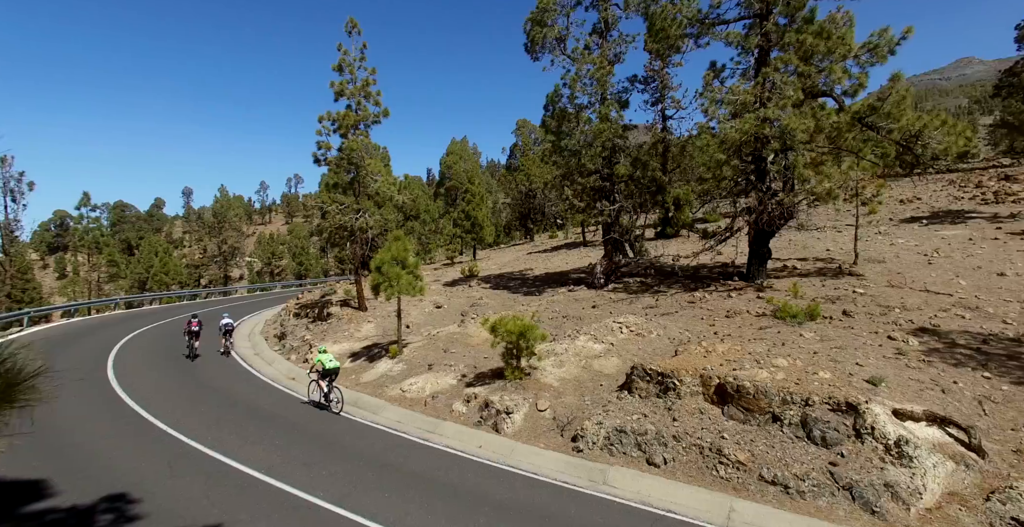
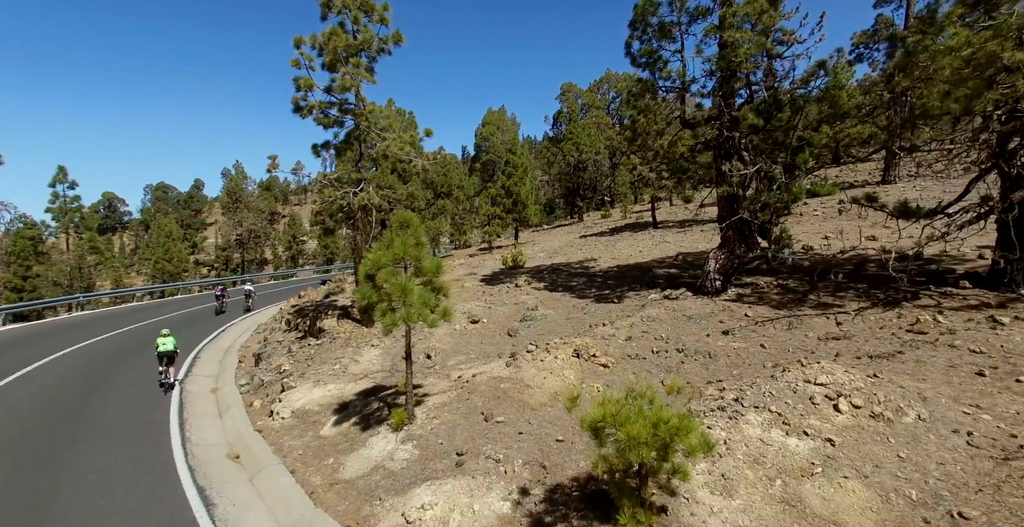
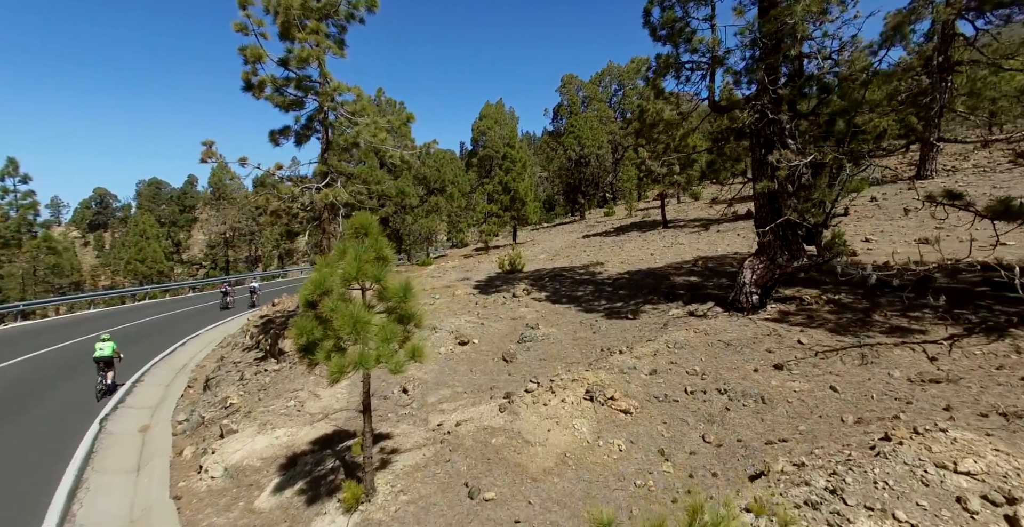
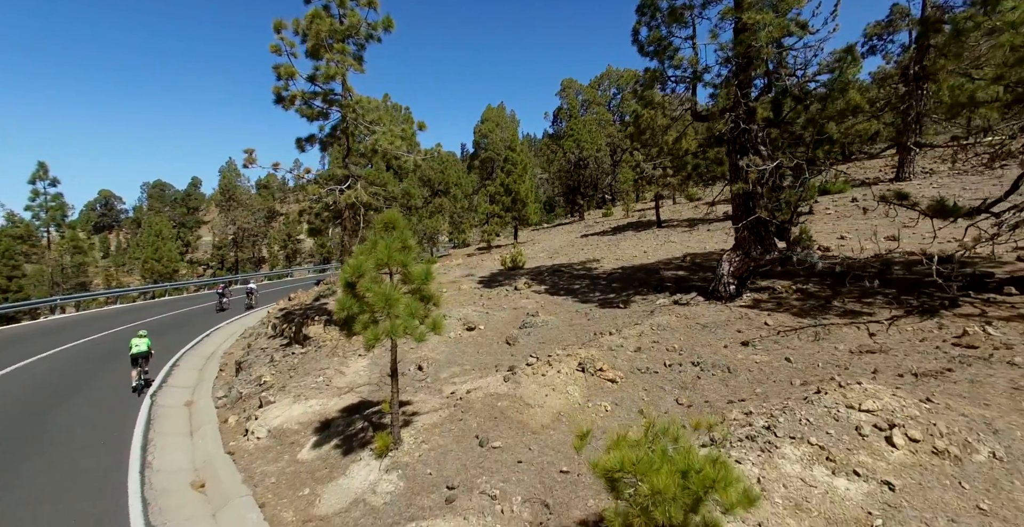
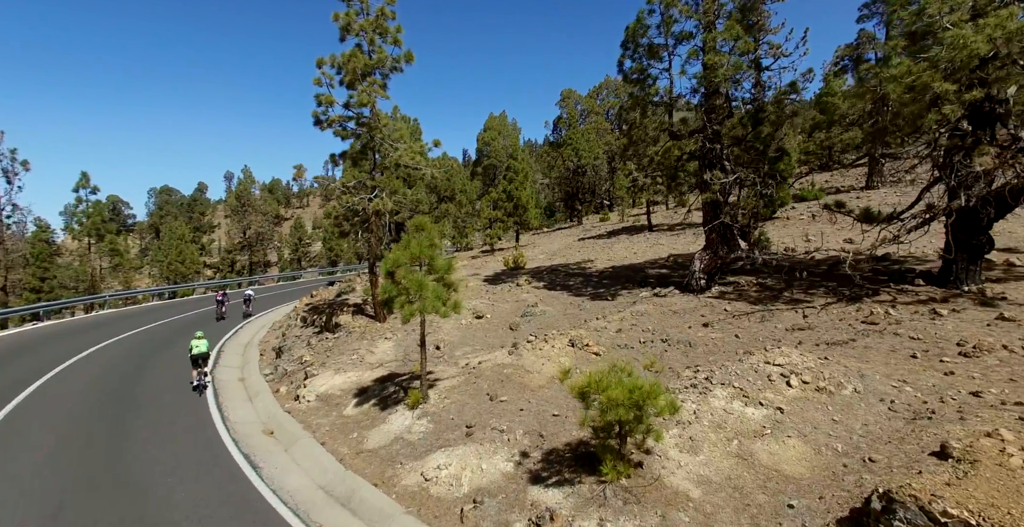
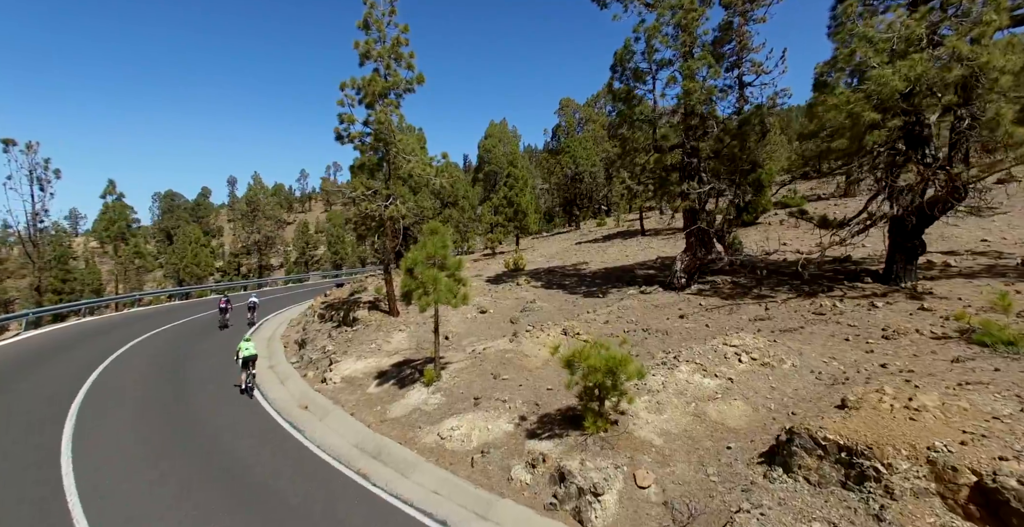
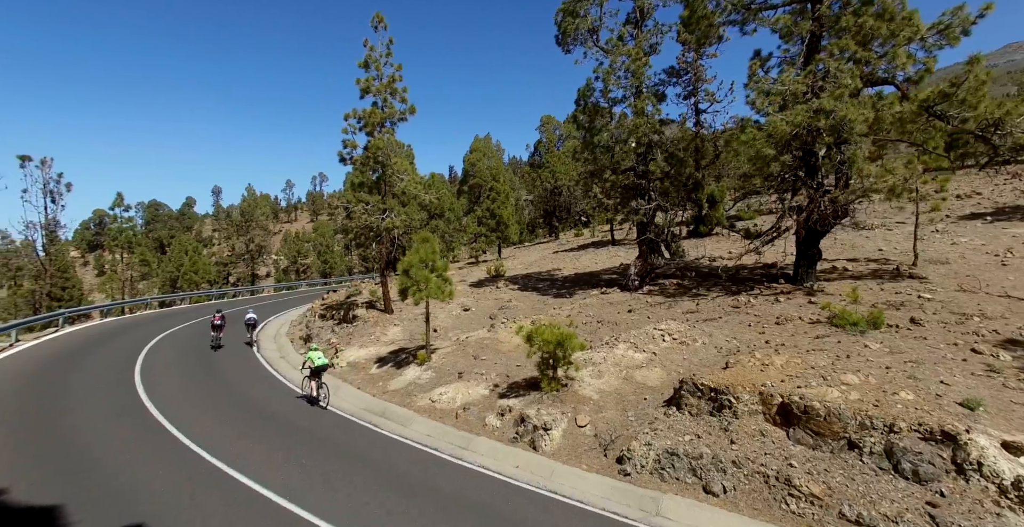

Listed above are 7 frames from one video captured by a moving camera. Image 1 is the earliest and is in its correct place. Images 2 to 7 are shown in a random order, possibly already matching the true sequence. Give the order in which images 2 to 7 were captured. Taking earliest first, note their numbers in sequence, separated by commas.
7, 6, 5, 2, 4, 3
